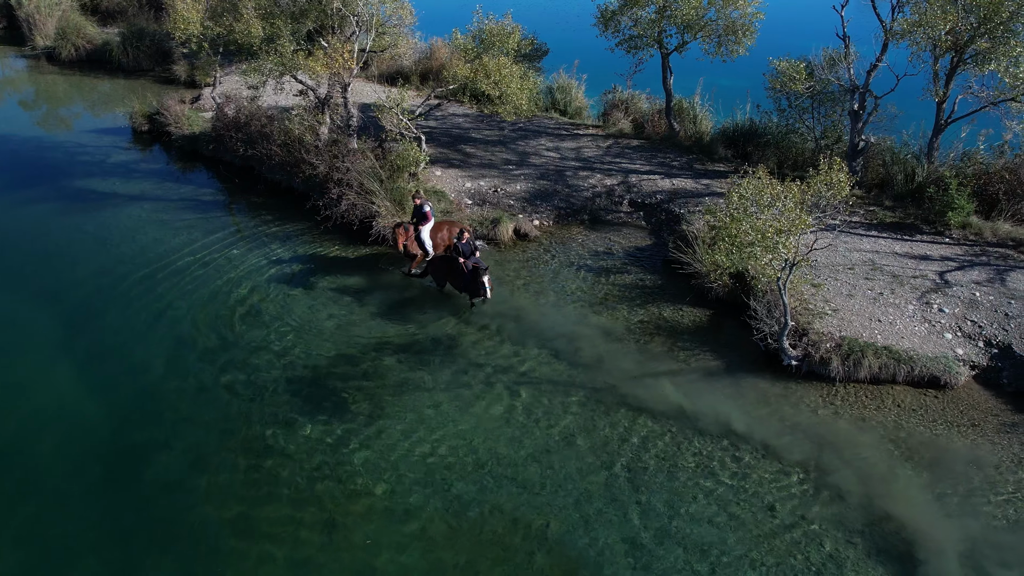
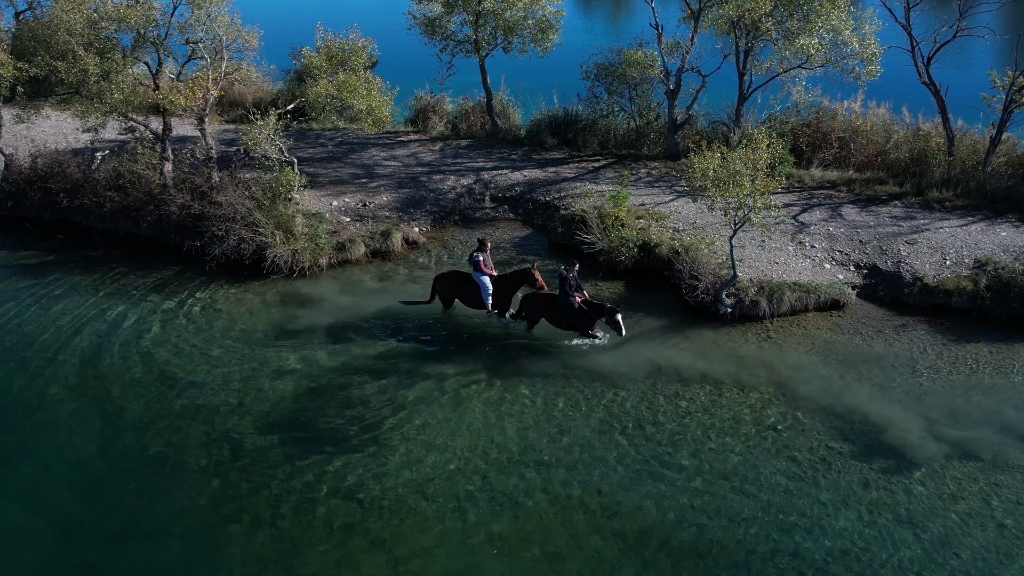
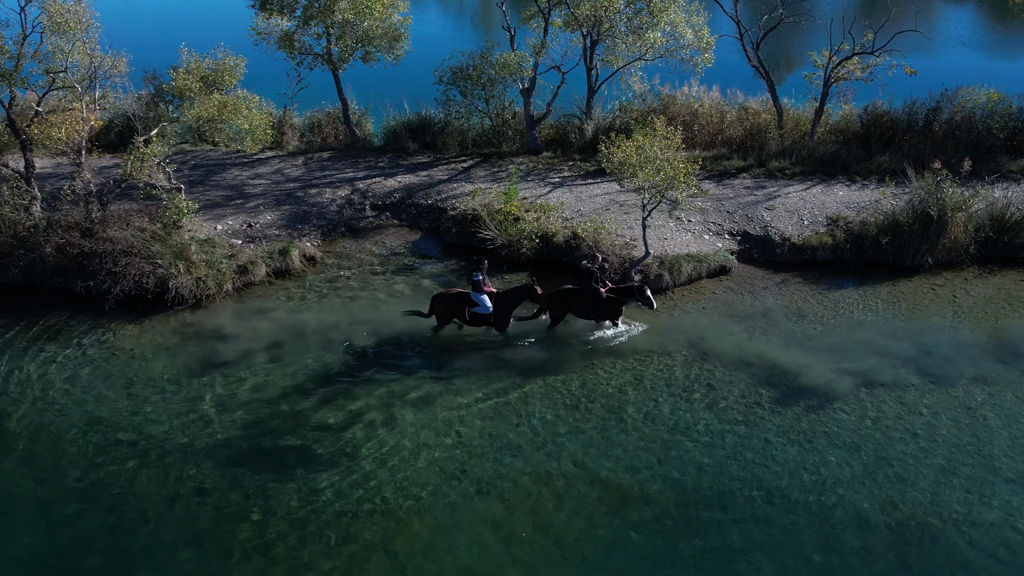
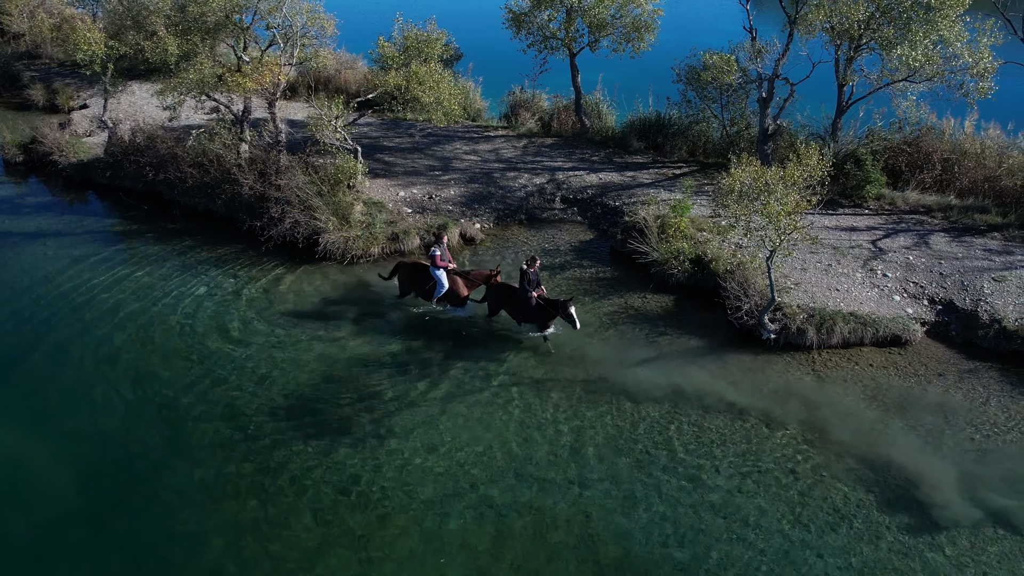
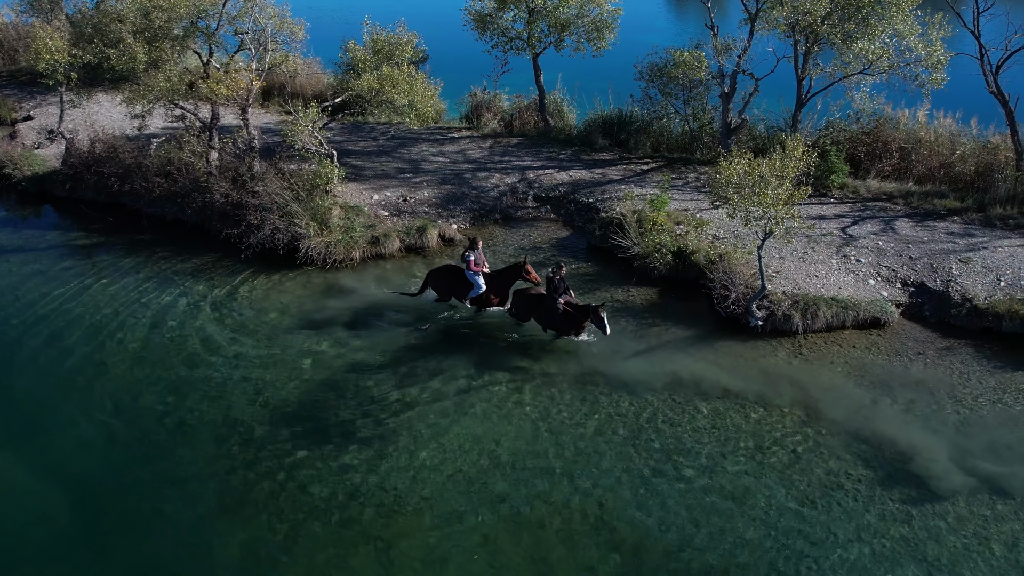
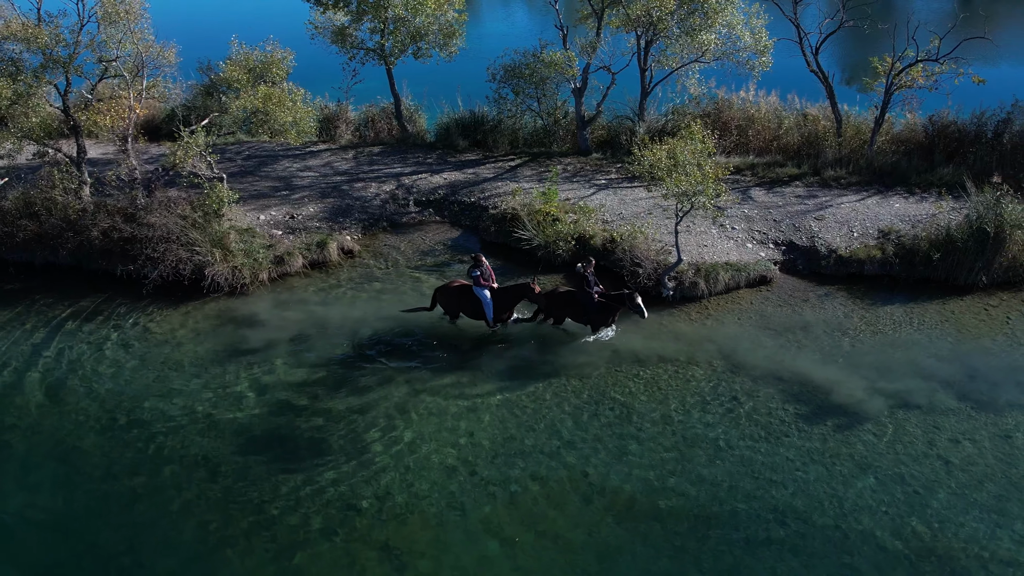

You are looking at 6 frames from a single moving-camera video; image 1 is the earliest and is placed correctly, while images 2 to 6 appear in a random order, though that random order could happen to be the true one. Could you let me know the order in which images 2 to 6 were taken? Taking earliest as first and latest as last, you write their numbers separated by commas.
4, 5, 2, 6, 3
